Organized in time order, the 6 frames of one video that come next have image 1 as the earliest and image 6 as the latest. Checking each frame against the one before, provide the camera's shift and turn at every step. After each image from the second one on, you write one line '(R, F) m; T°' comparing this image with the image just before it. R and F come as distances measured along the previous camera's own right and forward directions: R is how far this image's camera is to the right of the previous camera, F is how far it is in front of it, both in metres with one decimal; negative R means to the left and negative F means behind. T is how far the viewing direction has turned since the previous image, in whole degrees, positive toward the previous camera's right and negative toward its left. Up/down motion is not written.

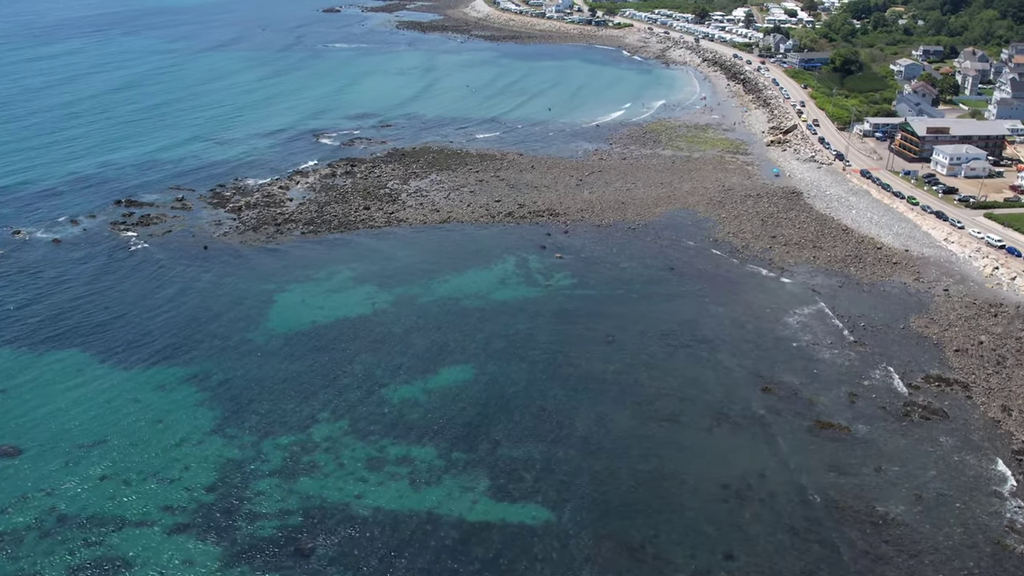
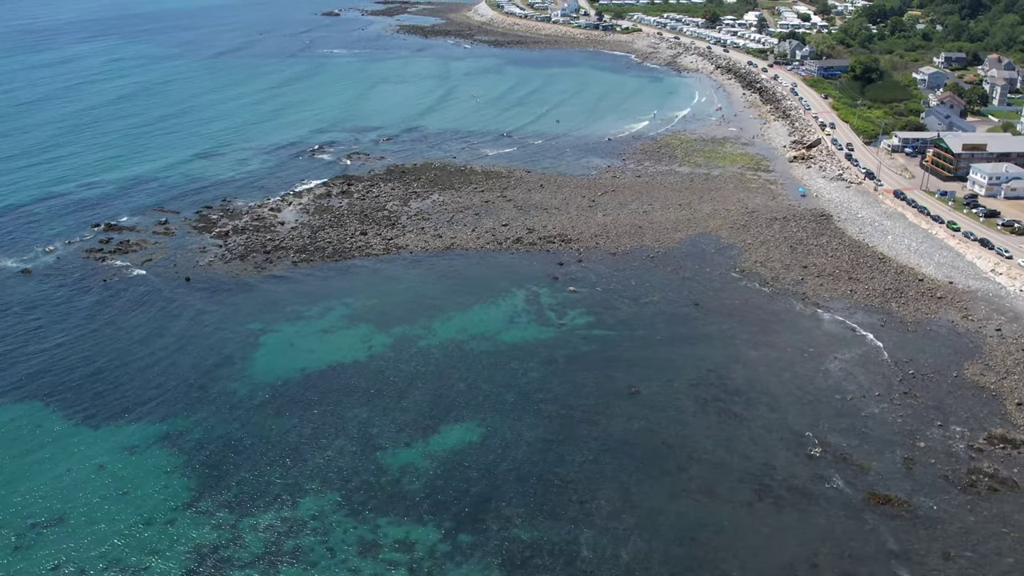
(-0.4, +3.4) m; 0°
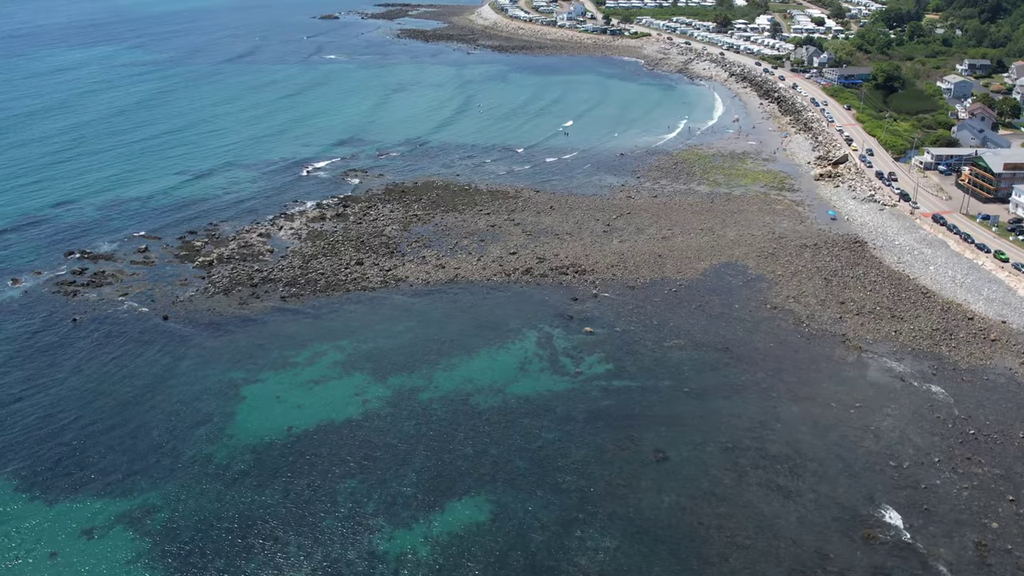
(-0.5, +3.5) m; 0°
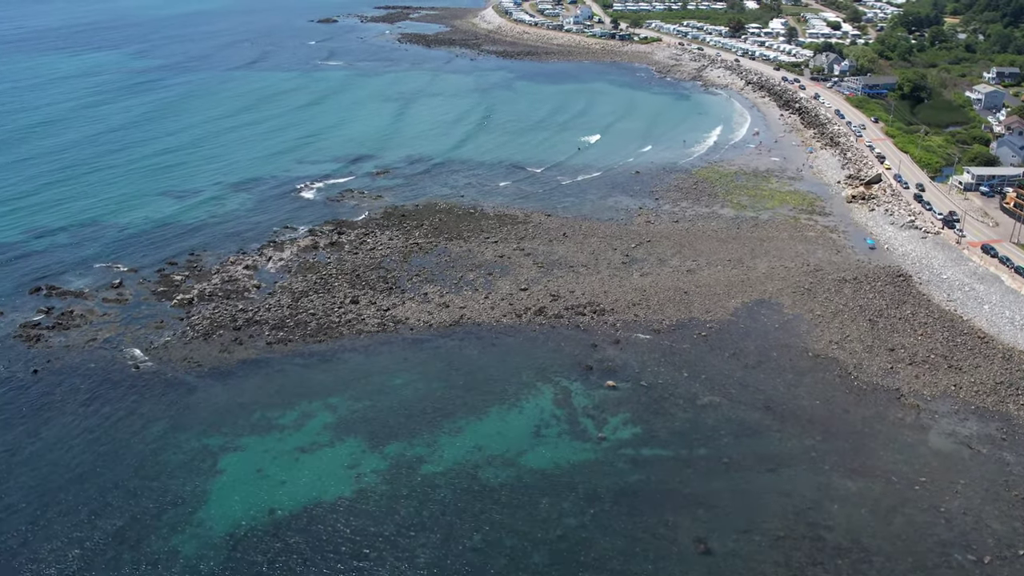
(-0.5, +3.8) m; 0°
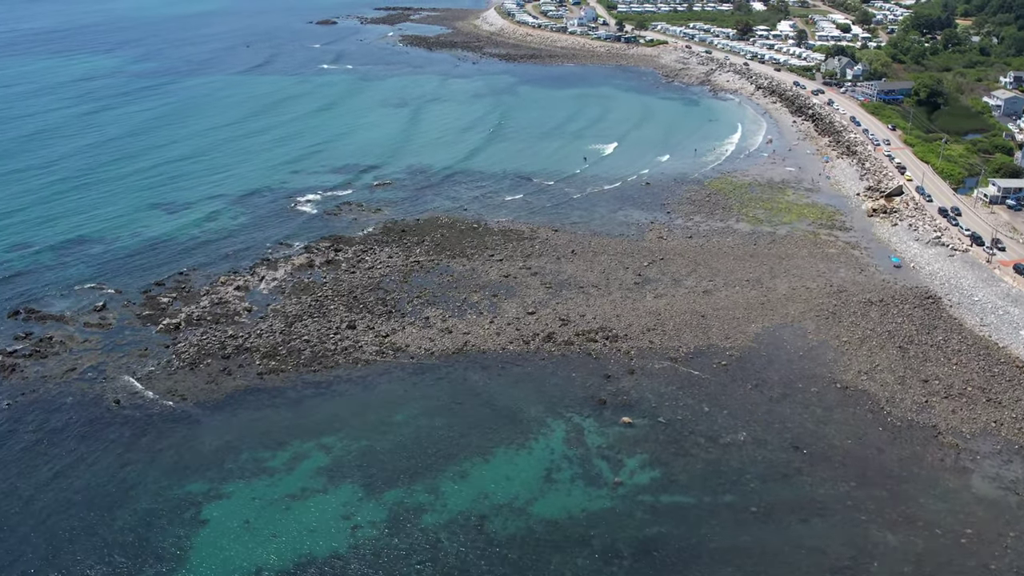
(-0.3, +2.1) m; 0°
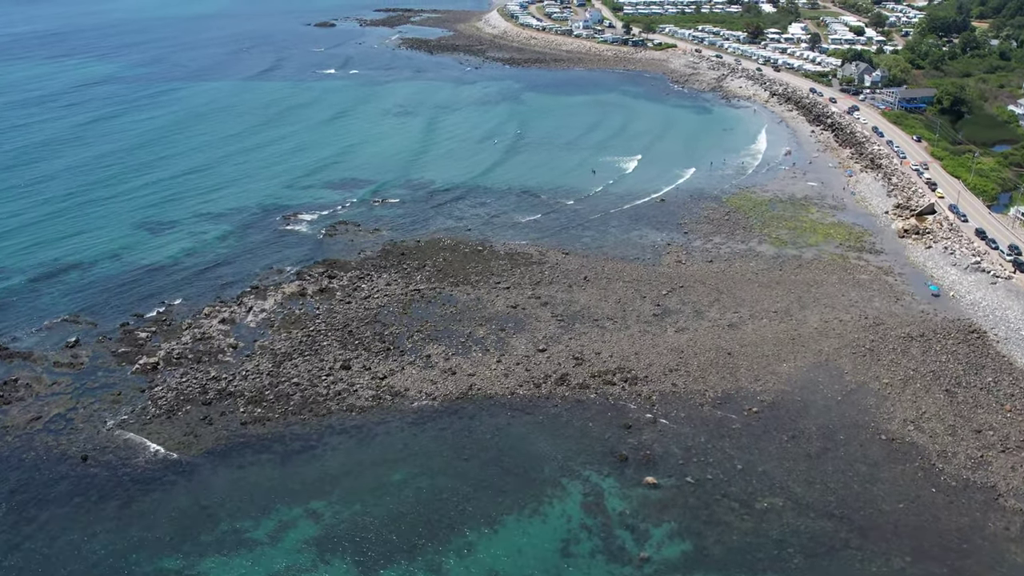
(-0.4, +2.9) m; 0°
